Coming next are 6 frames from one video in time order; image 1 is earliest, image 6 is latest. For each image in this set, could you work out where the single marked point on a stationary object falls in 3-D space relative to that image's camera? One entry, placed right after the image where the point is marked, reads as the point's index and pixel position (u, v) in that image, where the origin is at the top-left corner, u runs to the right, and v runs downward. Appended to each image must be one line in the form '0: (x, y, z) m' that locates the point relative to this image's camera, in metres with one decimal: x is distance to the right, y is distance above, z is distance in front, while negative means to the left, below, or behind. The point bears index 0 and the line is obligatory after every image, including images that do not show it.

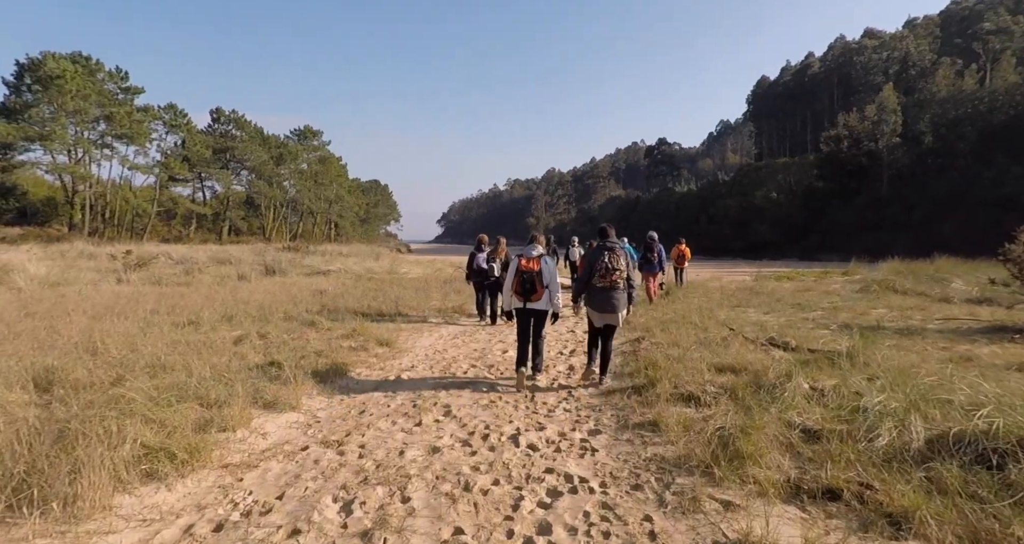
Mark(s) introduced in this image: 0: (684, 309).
0: (+3.7, -0.8, +11.8) m
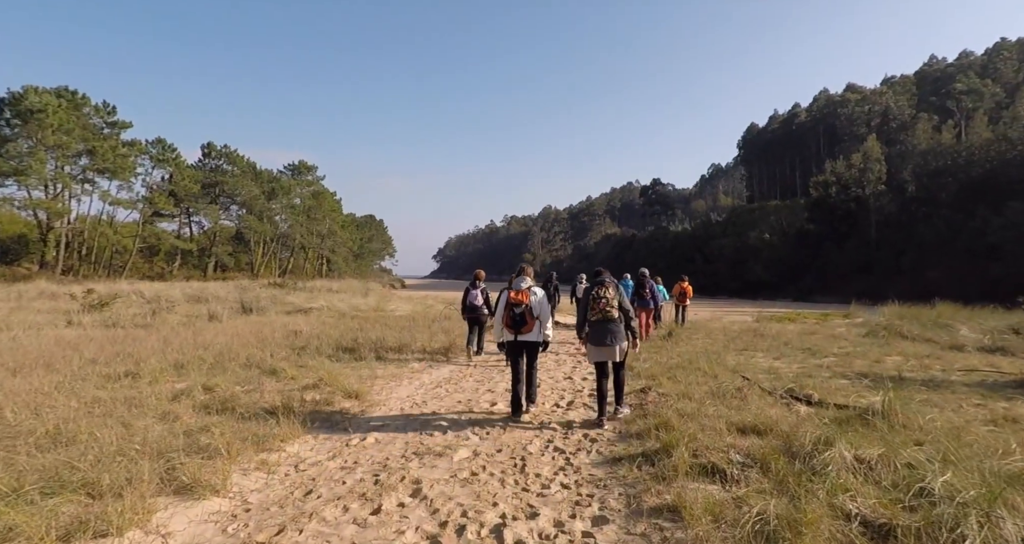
0: (+3.5, -1.6, +10.9) m
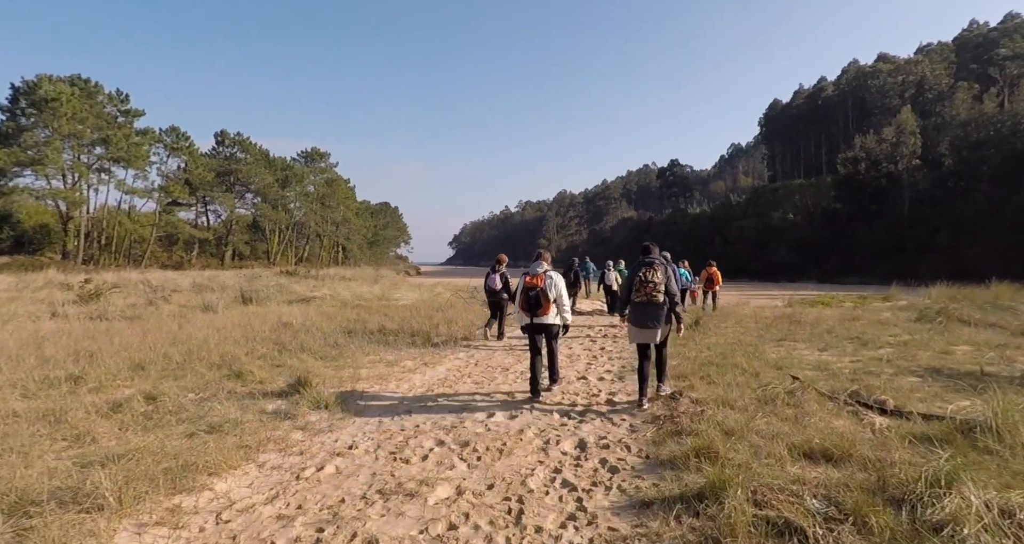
0: (+3.6, -1.3, +9.6) m
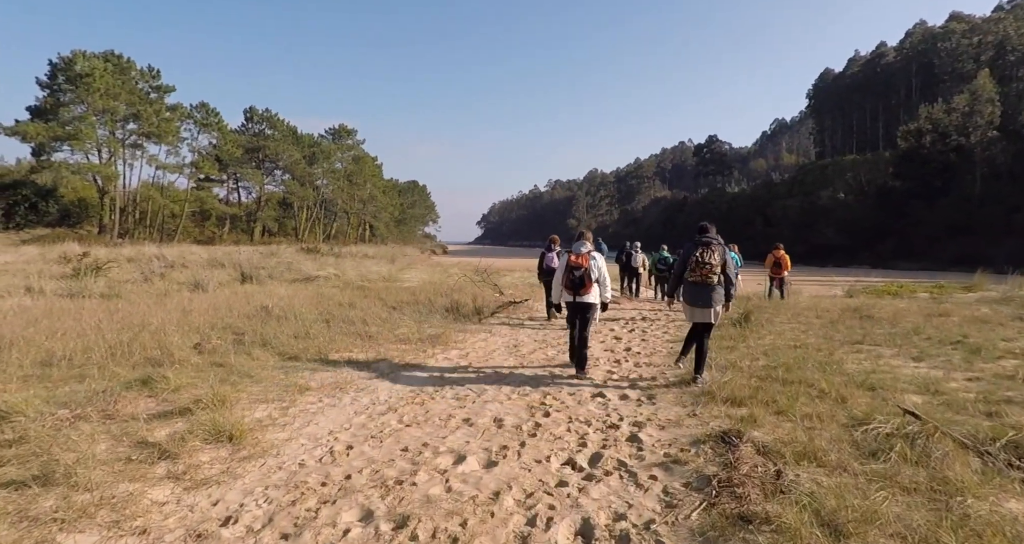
0: (+3.7, -1.1, +7.6) m
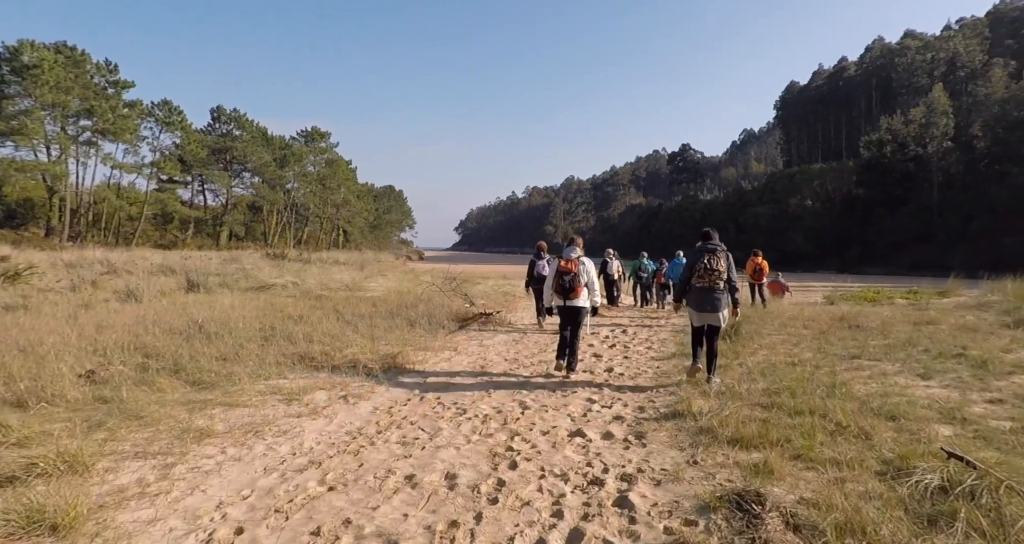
0: (+3.3, -1.2, +6.7) m
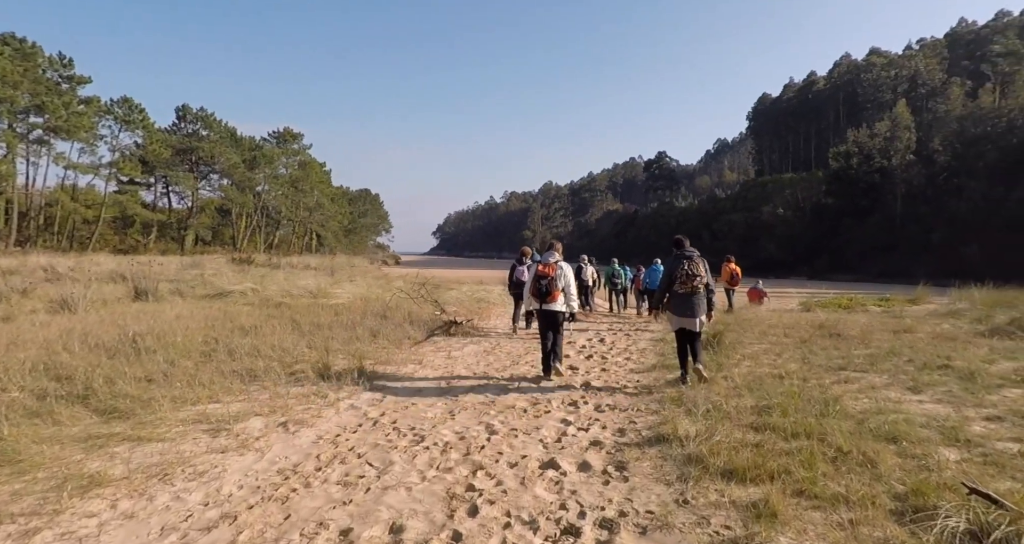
0: (+2.9, -1.3, +6.2) m
